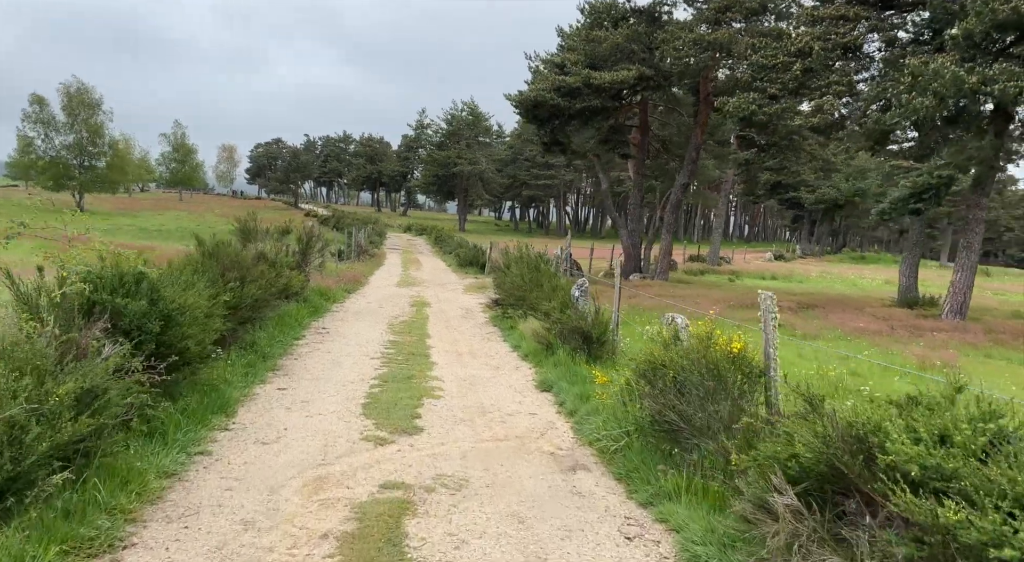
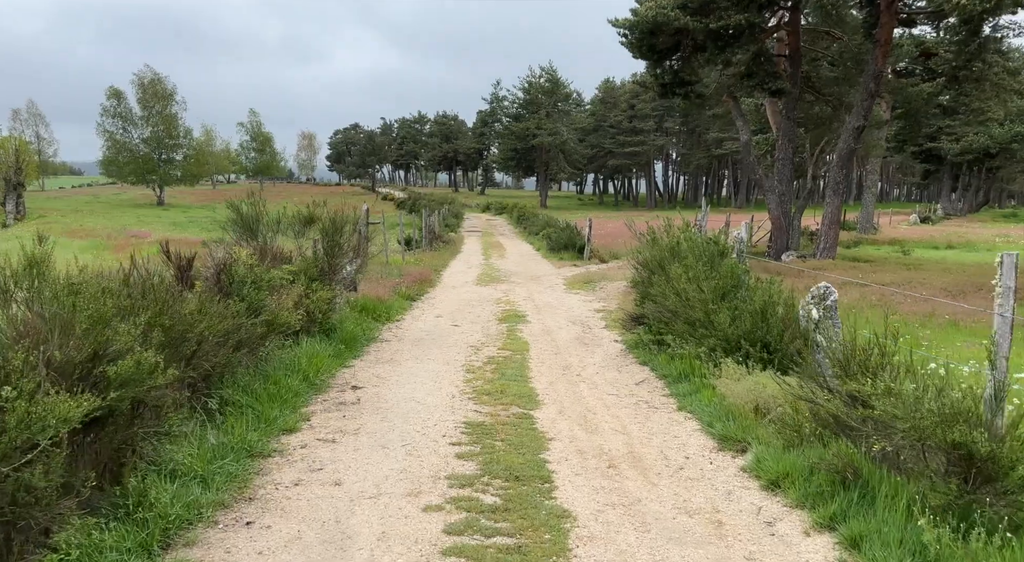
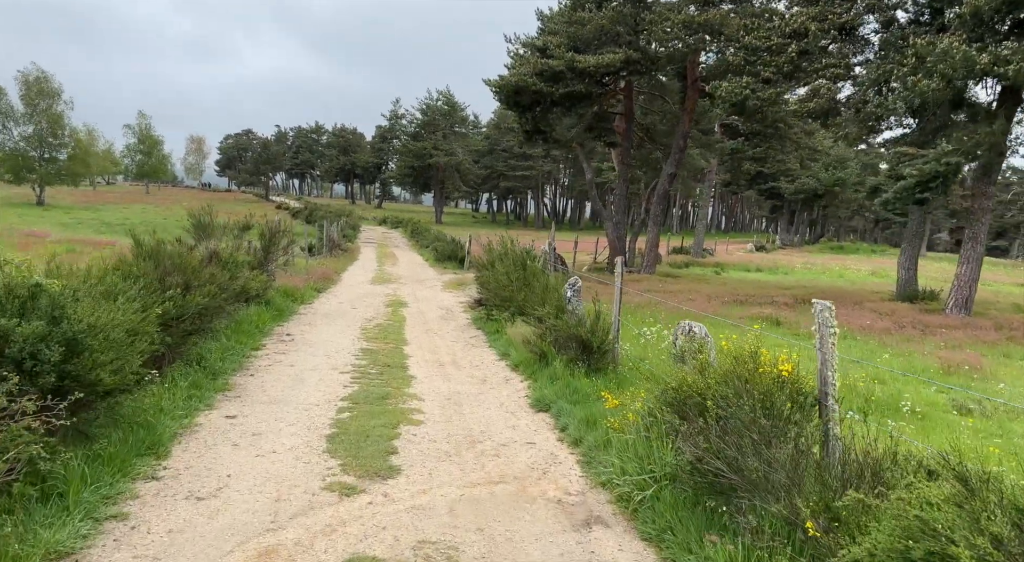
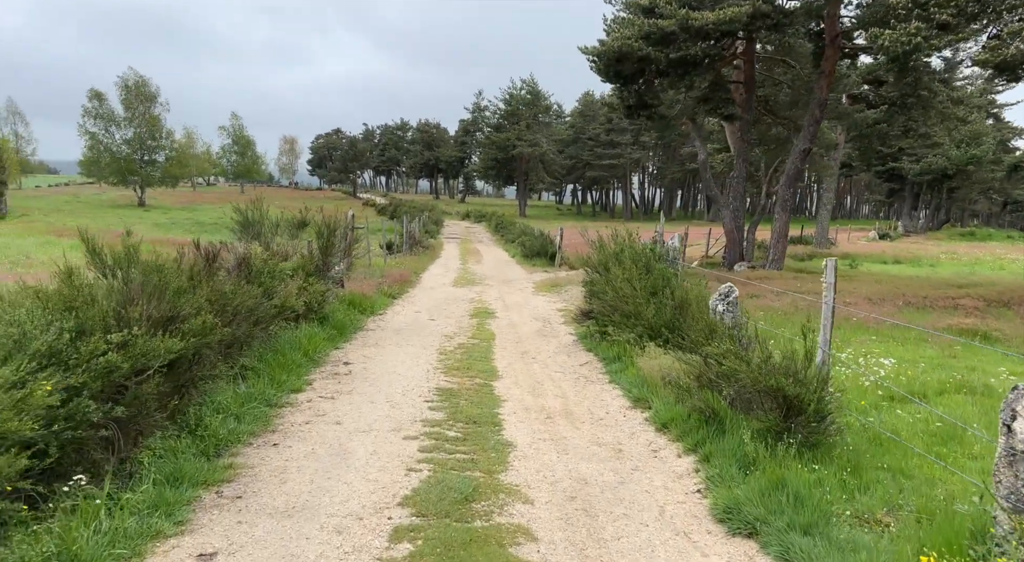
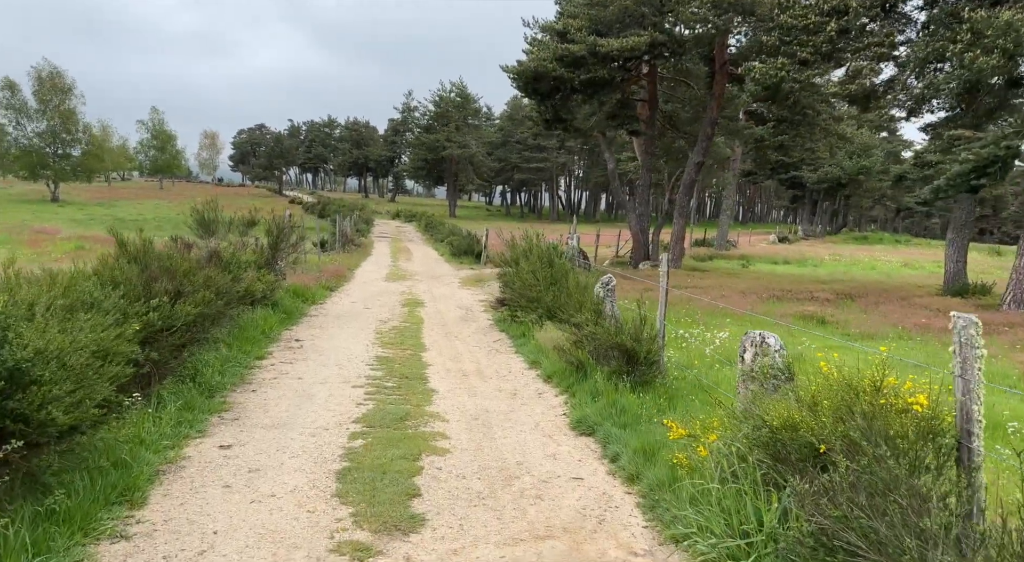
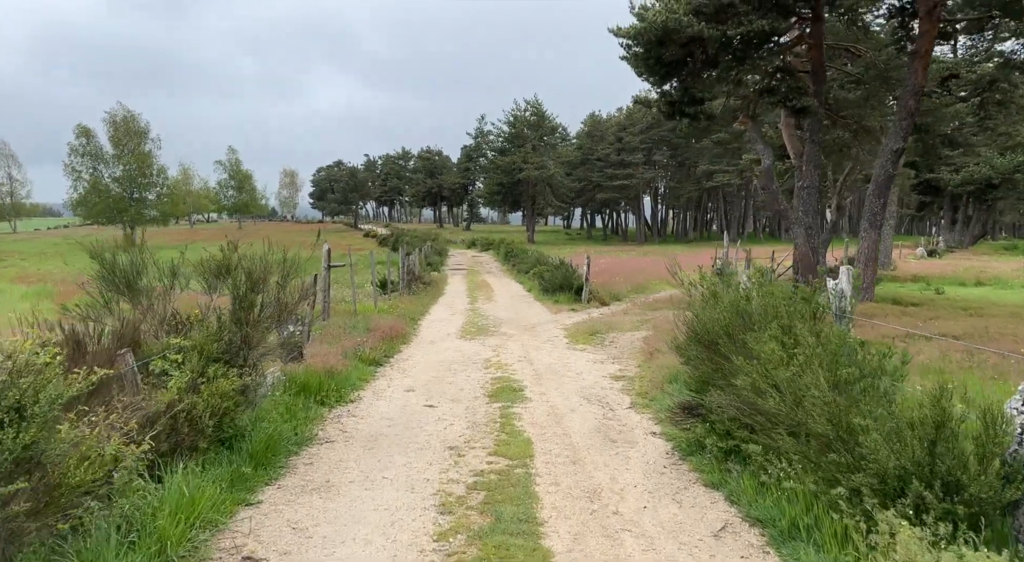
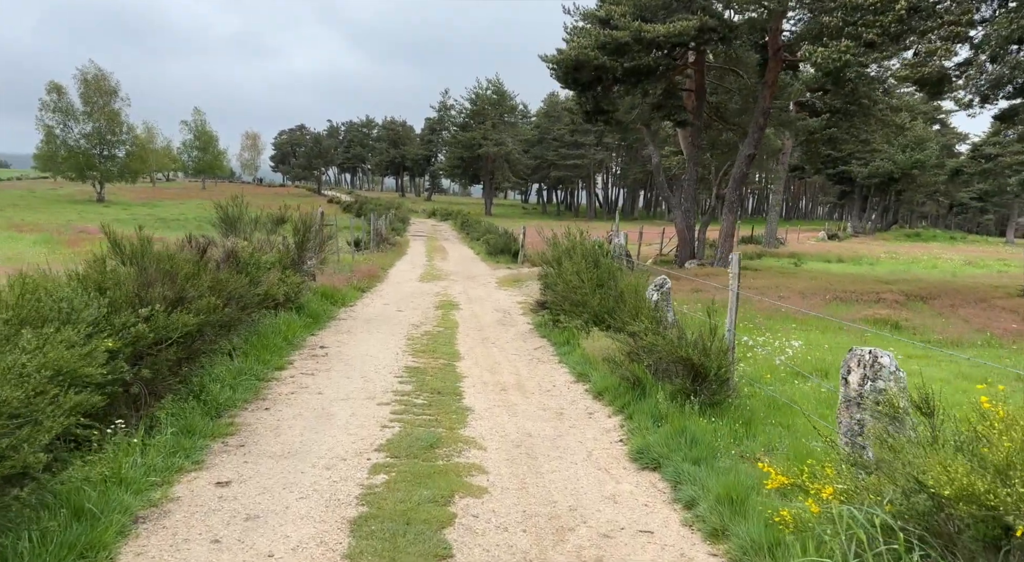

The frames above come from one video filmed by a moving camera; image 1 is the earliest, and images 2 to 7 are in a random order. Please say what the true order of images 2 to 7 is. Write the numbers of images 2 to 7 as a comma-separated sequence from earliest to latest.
3, 5, 7, 4, 2, 6
